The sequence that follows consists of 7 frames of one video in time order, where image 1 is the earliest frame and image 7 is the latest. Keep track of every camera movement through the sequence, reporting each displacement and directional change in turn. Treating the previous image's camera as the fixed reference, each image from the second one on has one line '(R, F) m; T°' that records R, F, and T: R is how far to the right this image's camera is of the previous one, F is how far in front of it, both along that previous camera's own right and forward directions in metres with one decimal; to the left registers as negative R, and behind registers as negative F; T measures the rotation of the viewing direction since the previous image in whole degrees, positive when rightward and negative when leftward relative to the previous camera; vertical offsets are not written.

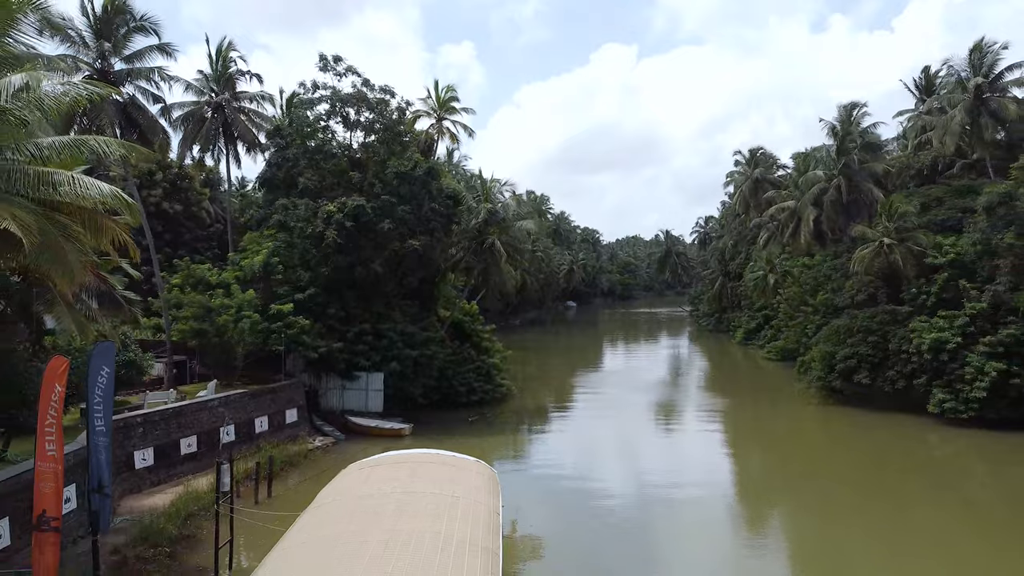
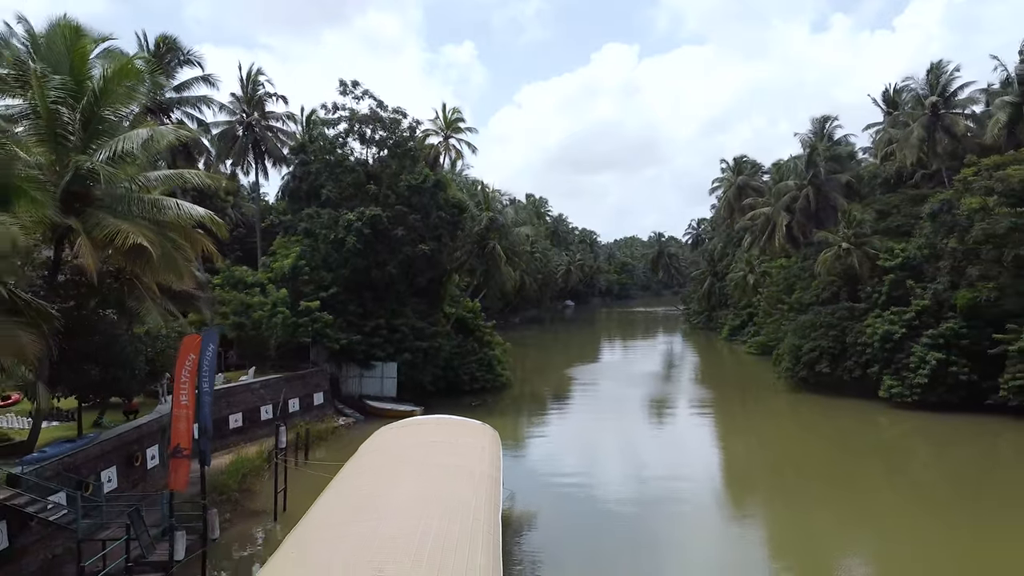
(0.0, -2.5) m; 0°
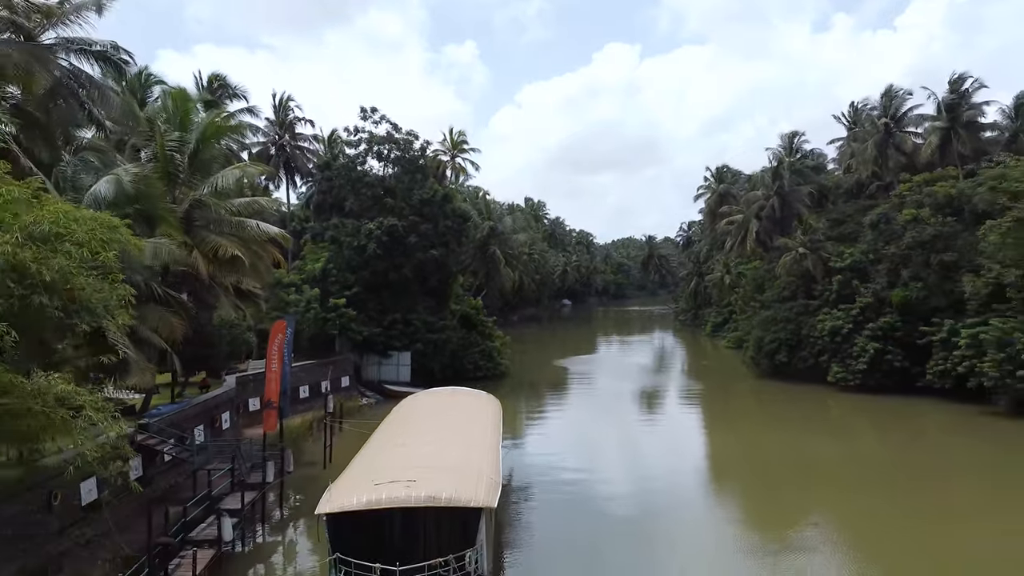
(+0.1, -3.3) m; 0°
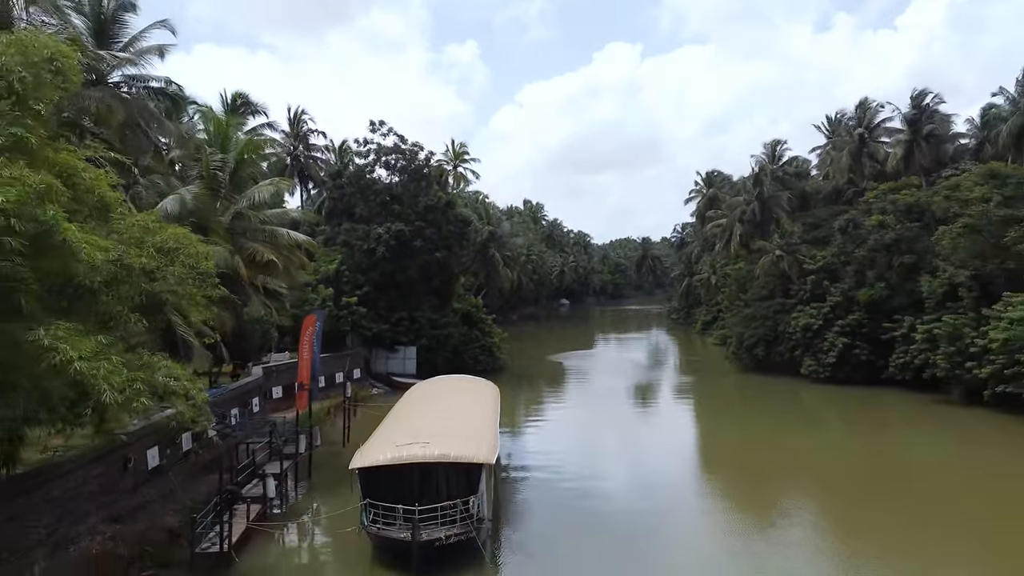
(+0.1, -2.1) m; 0°
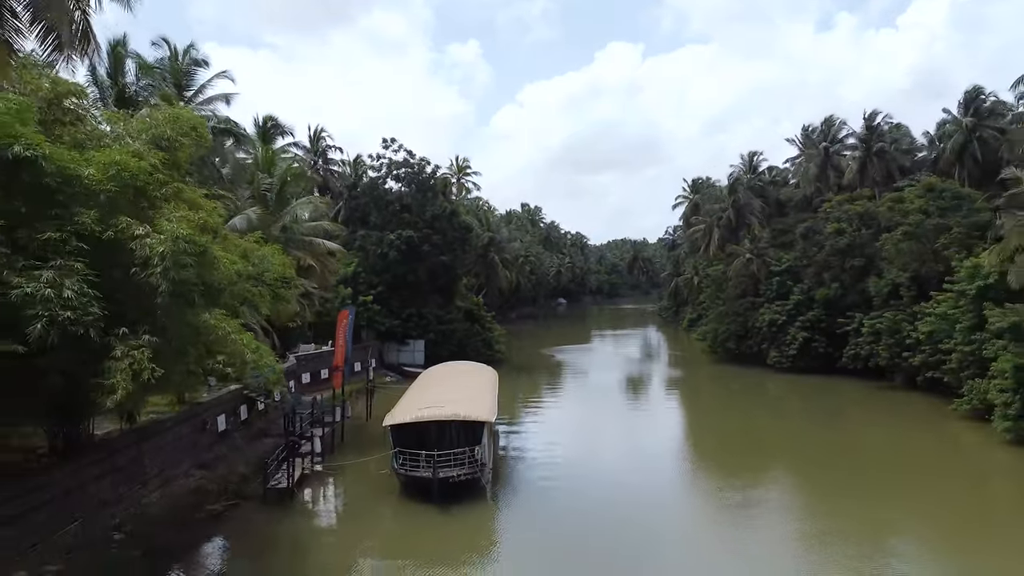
(+0.1, -3.2) m; 0°
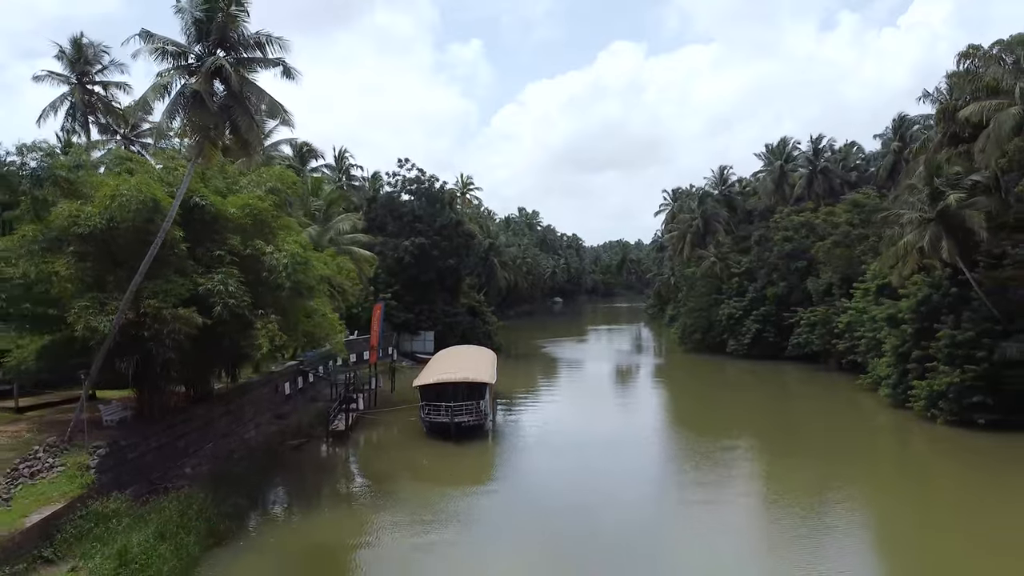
(+0.1, -5.1) m; 0°
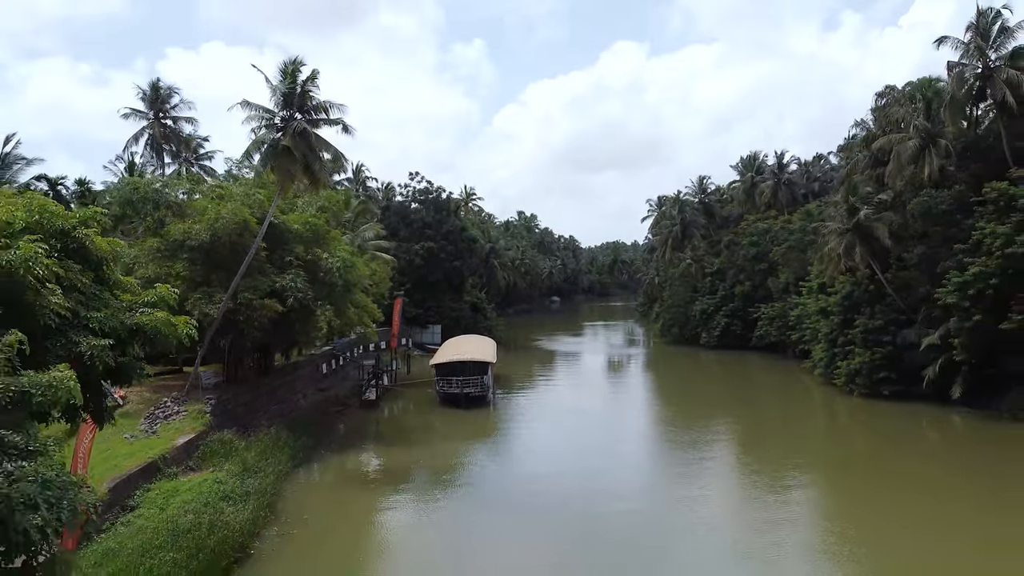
(+0.1, -4.6) m; 0°
